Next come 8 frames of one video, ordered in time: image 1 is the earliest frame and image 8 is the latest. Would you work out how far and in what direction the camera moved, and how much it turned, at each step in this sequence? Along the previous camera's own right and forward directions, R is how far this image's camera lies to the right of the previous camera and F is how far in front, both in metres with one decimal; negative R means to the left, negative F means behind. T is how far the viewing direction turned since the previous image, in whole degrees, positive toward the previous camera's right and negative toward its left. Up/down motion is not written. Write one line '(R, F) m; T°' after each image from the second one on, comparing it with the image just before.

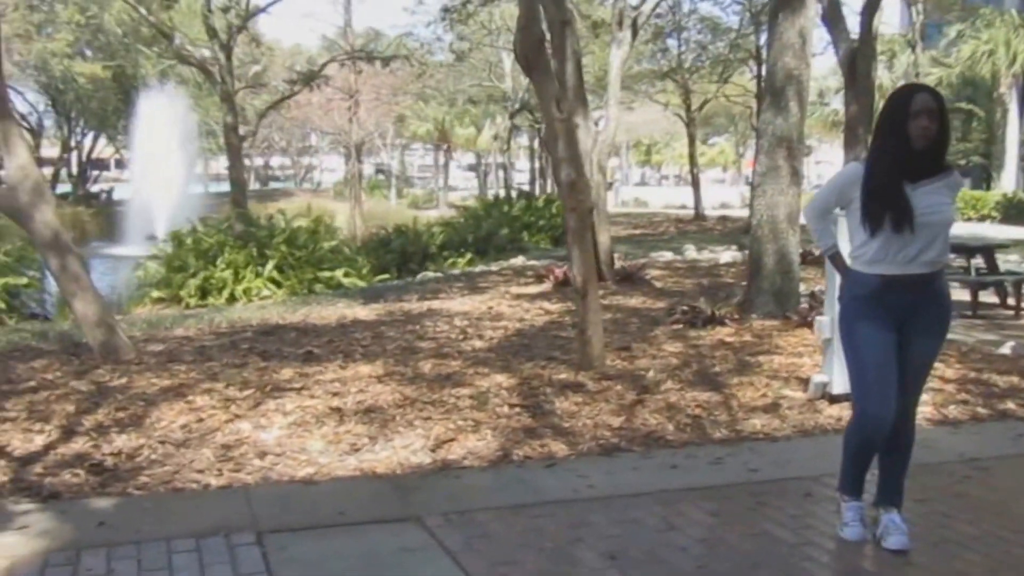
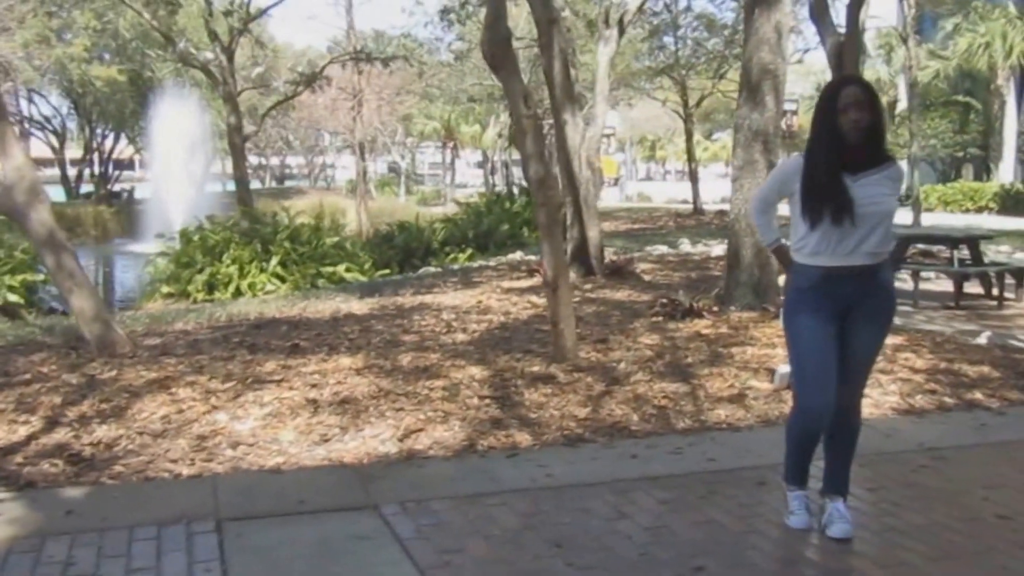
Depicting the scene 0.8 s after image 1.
(+0.4, -0.2) m; -2°
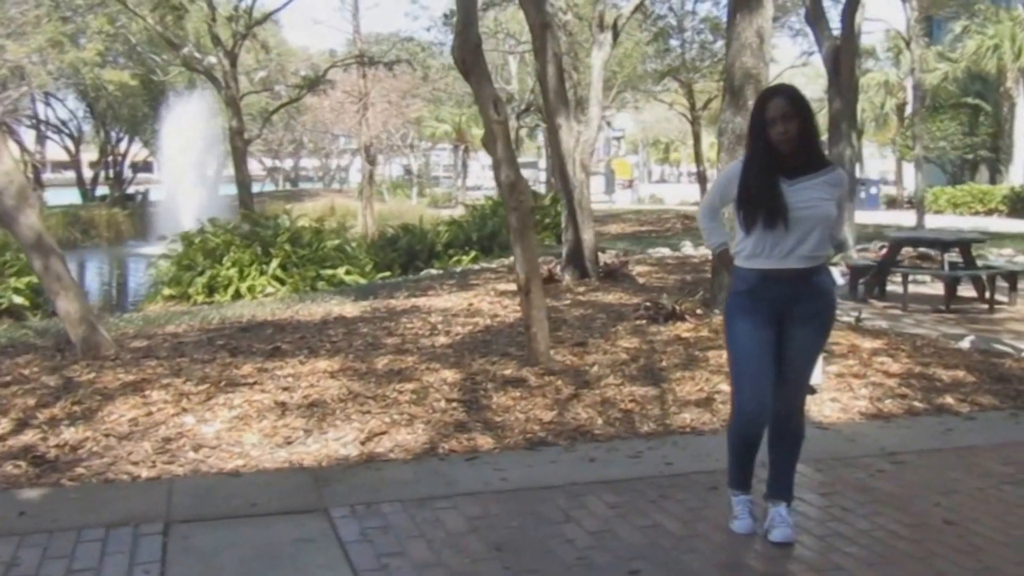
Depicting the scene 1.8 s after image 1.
(+0.5, 0.0) m; -2°
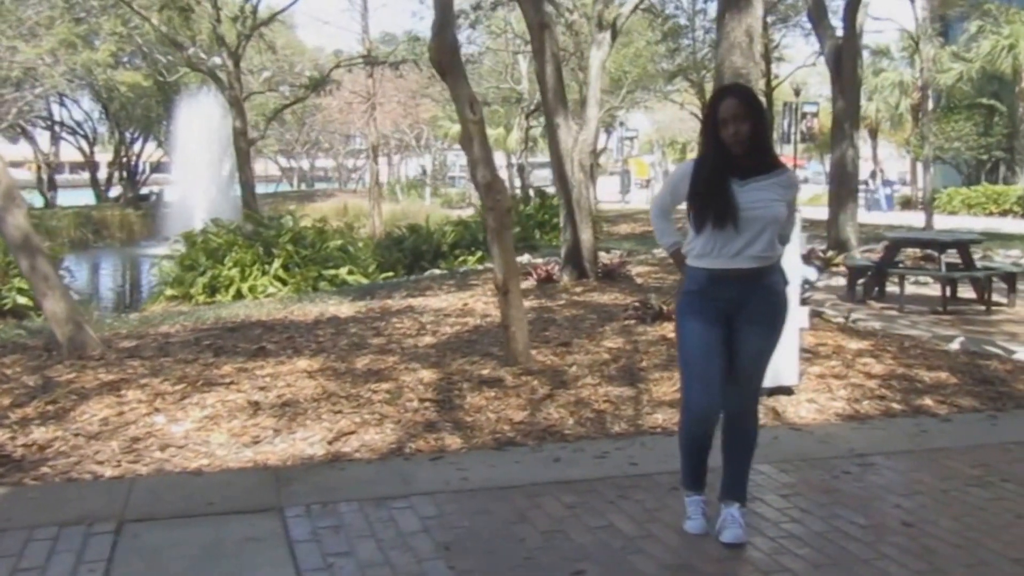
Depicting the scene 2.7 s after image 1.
(+0.4, 0.0) m; -2°
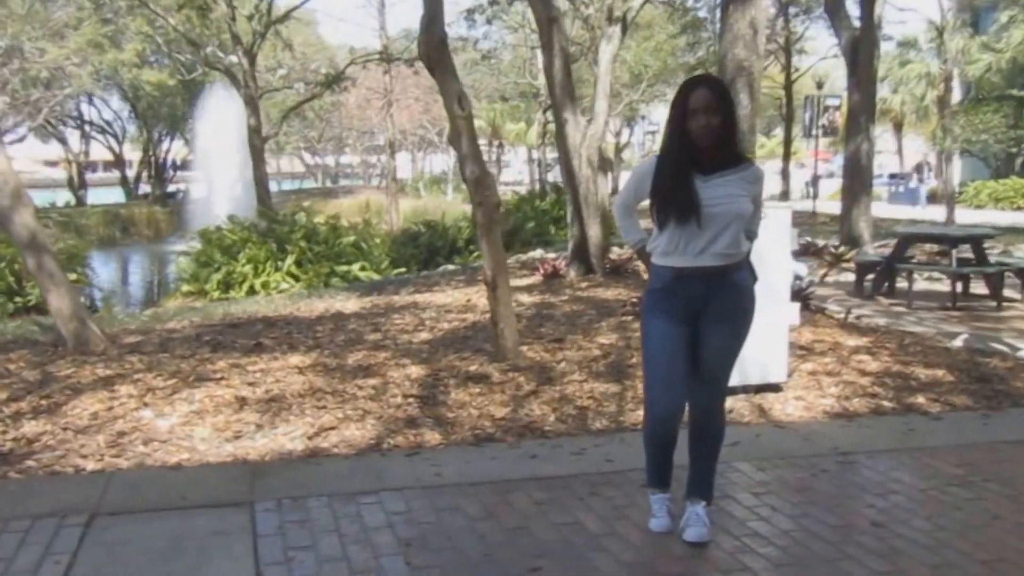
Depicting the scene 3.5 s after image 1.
(+0.4, 0.0) m; -2°
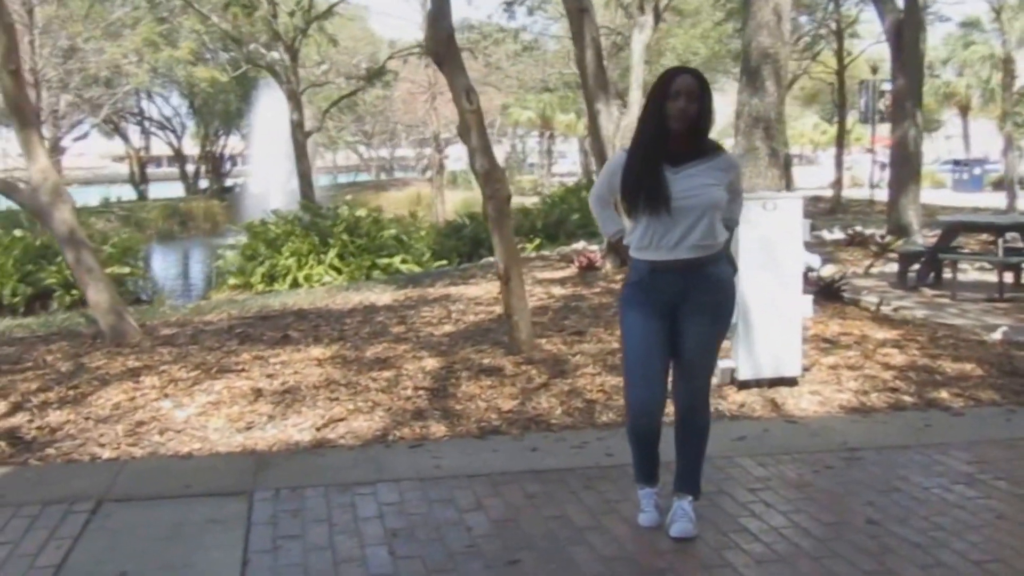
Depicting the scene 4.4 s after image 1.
(+0.5, 0.0) m; -4°
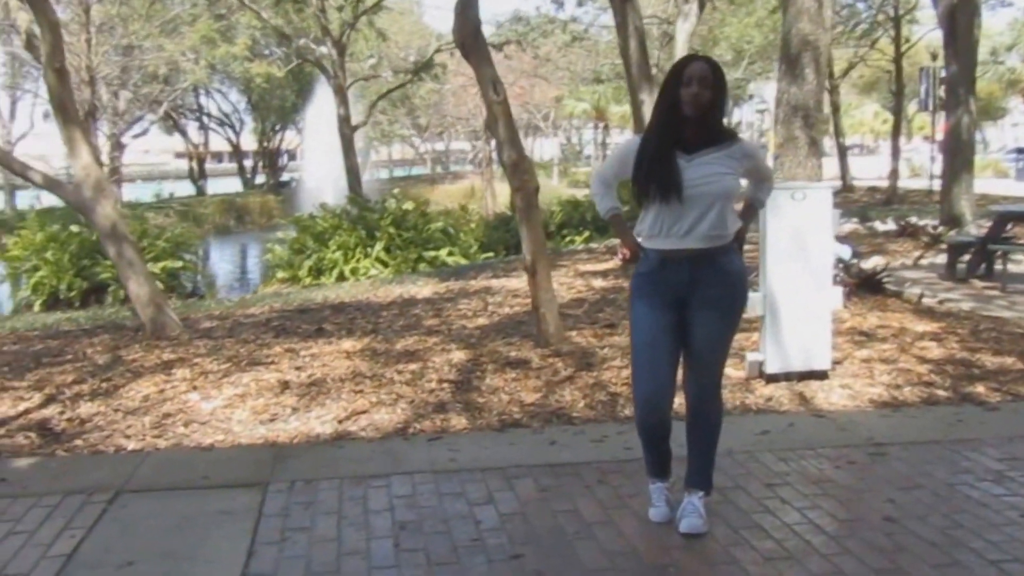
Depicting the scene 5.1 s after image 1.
(+0.3, +0.1) m; -4°
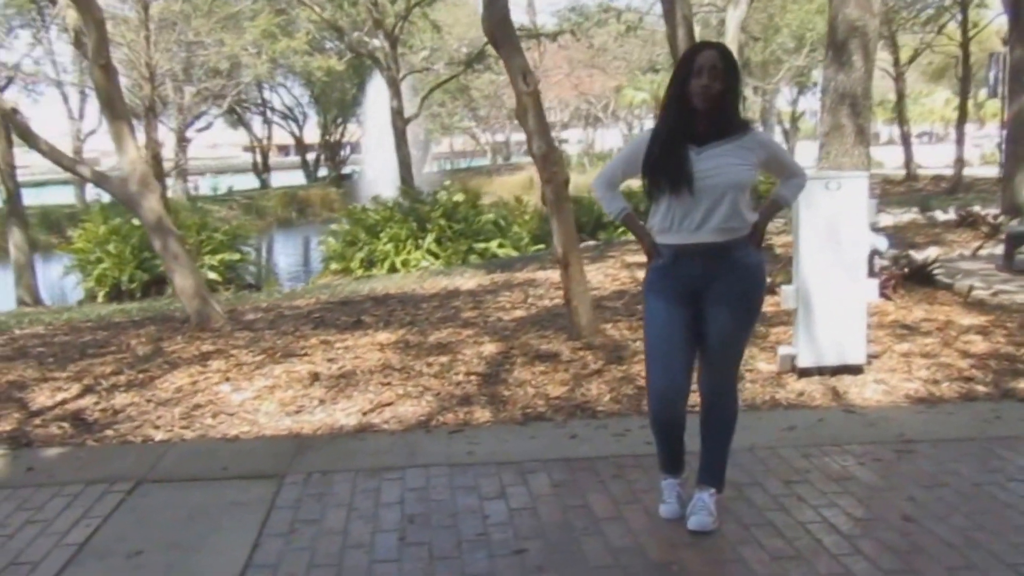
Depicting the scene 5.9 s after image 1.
(+0.3, +0.1) m; -4°
